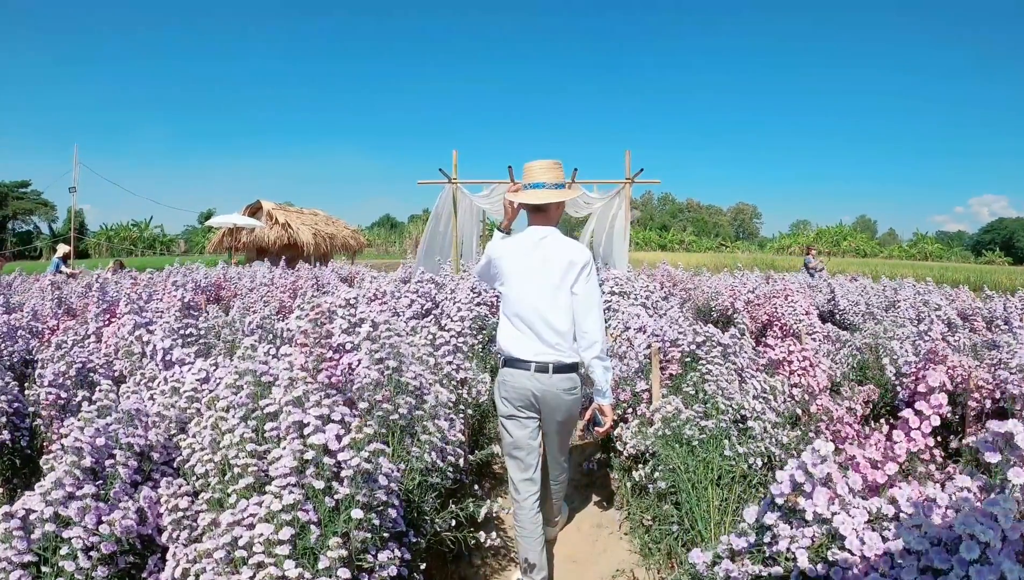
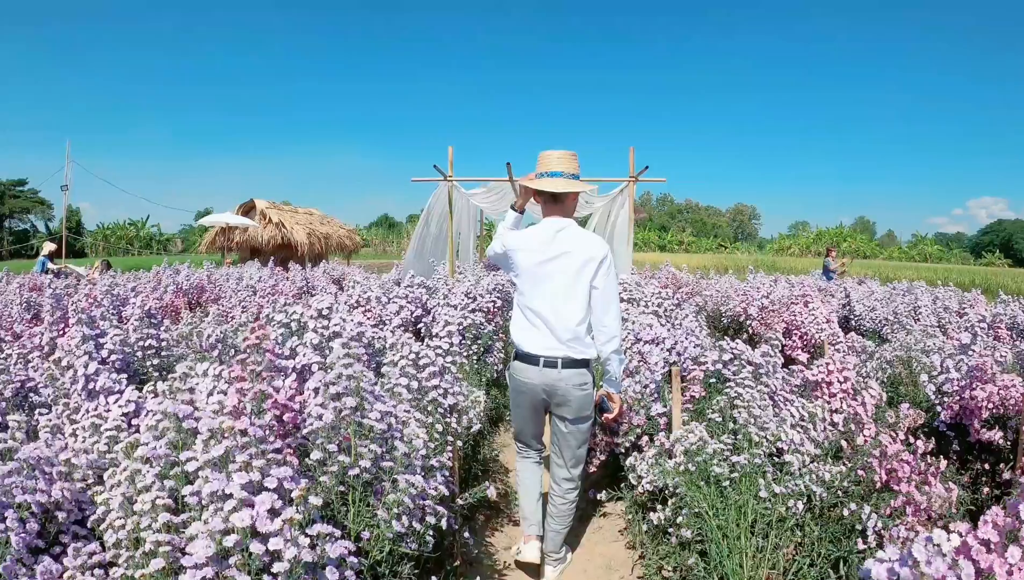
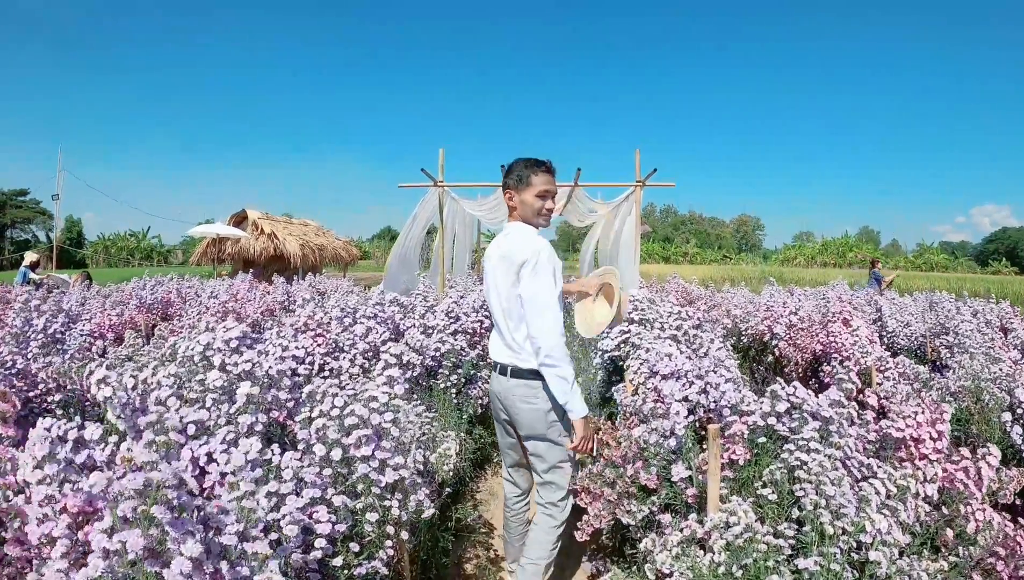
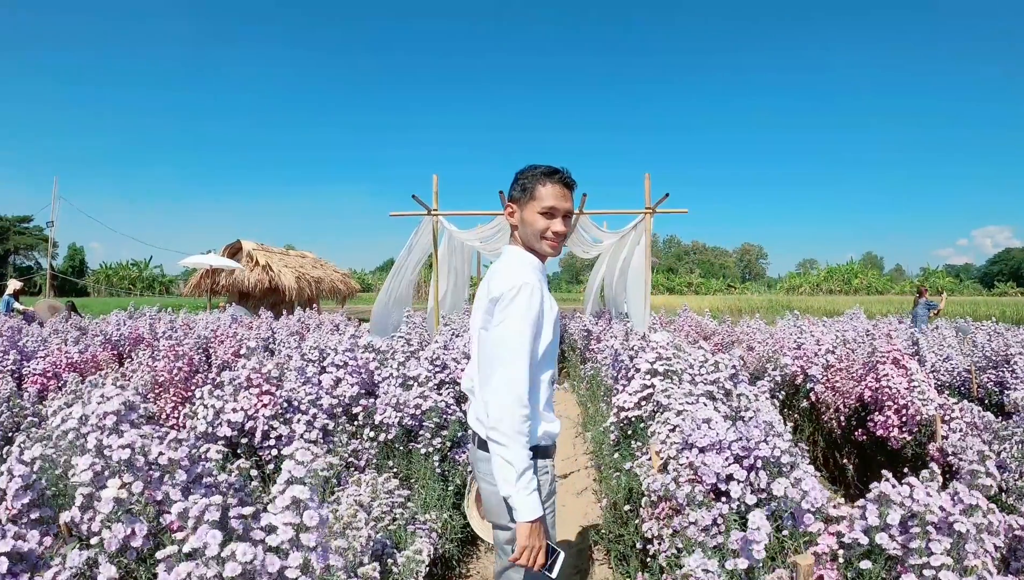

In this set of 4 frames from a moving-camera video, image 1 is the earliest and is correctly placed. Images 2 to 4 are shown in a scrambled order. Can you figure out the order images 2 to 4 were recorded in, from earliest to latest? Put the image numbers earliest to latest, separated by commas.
2, 3, 4
